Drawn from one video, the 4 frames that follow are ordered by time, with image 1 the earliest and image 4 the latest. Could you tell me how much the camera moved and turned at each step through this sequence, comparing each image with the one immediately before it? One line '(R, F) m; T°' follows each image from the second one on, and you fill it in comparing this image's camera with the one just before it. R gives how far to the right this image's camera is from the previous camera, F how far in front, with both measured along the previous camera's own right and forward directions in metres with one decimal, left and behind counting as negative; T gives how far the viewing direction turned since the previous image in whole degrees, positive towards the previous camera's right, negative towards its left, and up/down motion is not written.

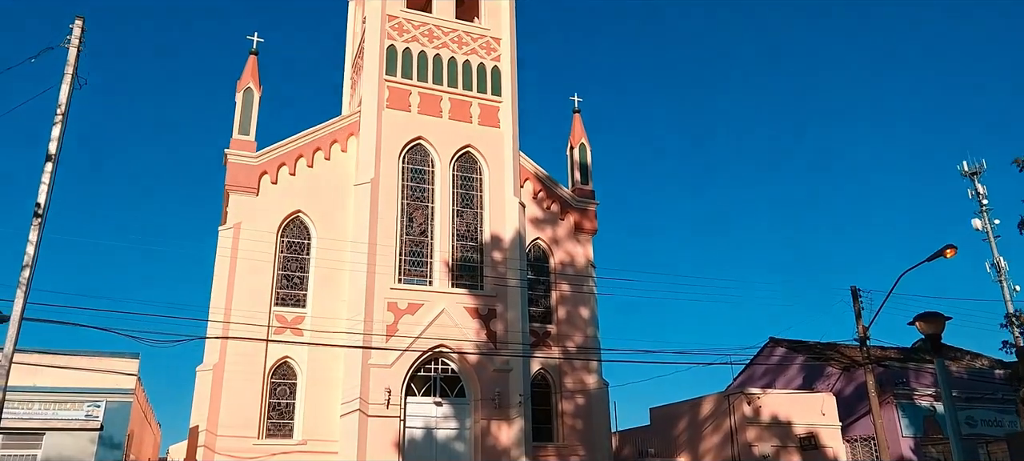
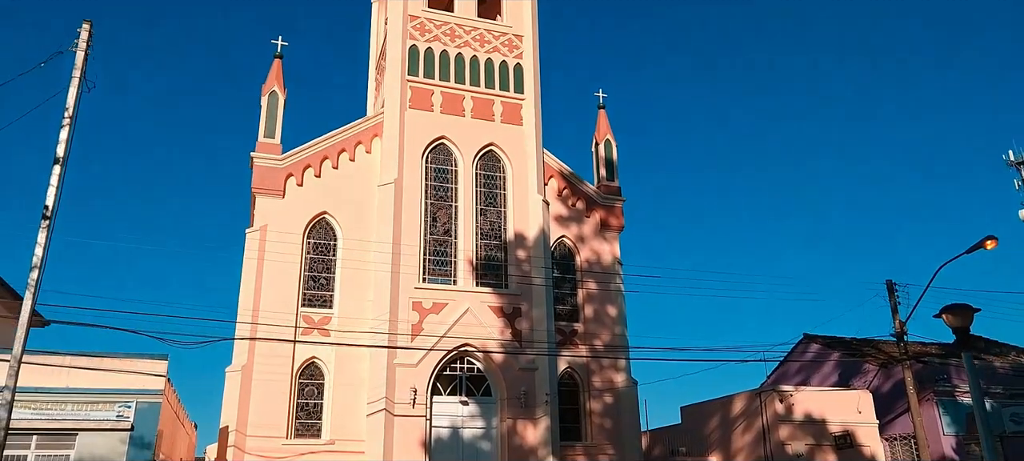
(+0.4, +0.1) m; -3°
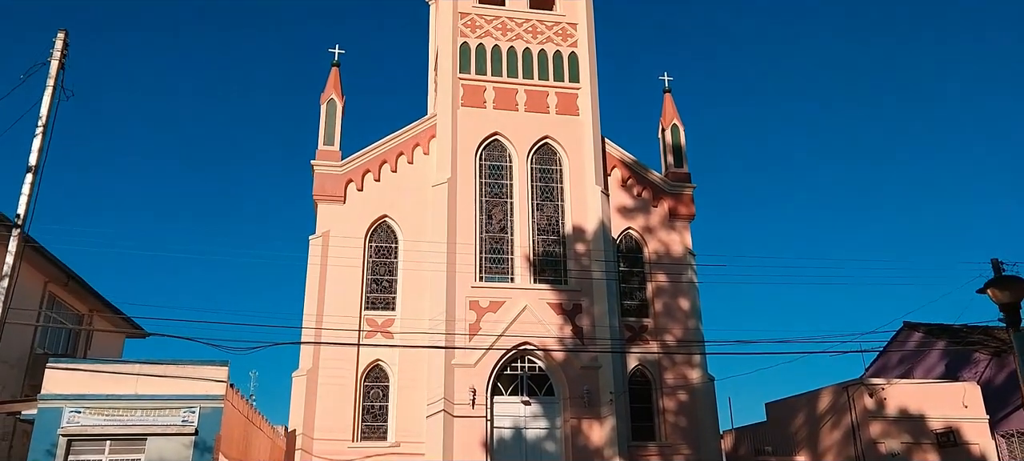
(+1.6, +0.6) m; -8°
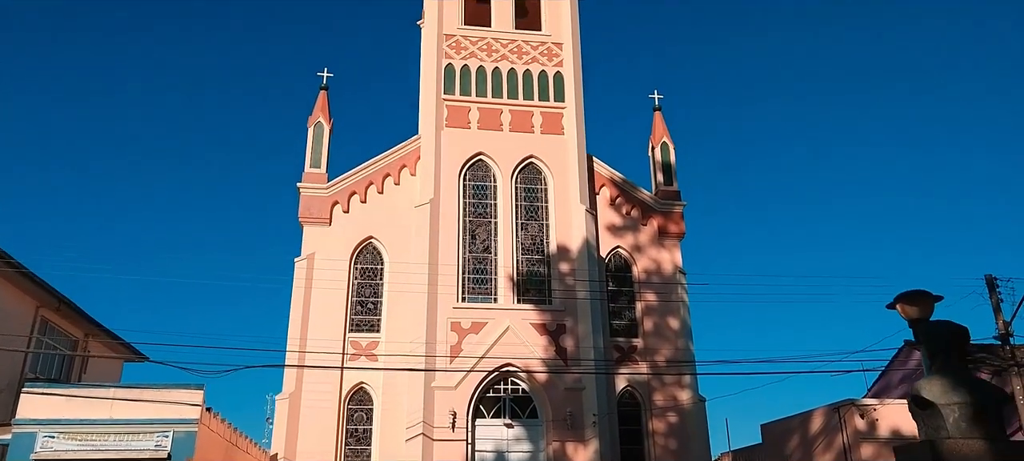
(+1.1, +0.2) m; -2°
